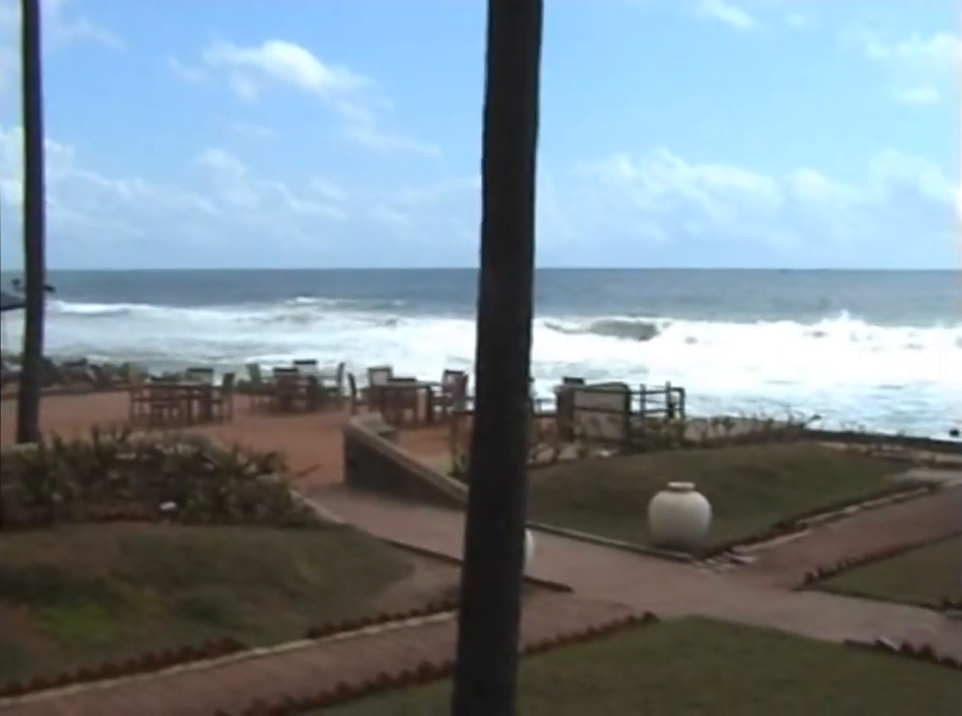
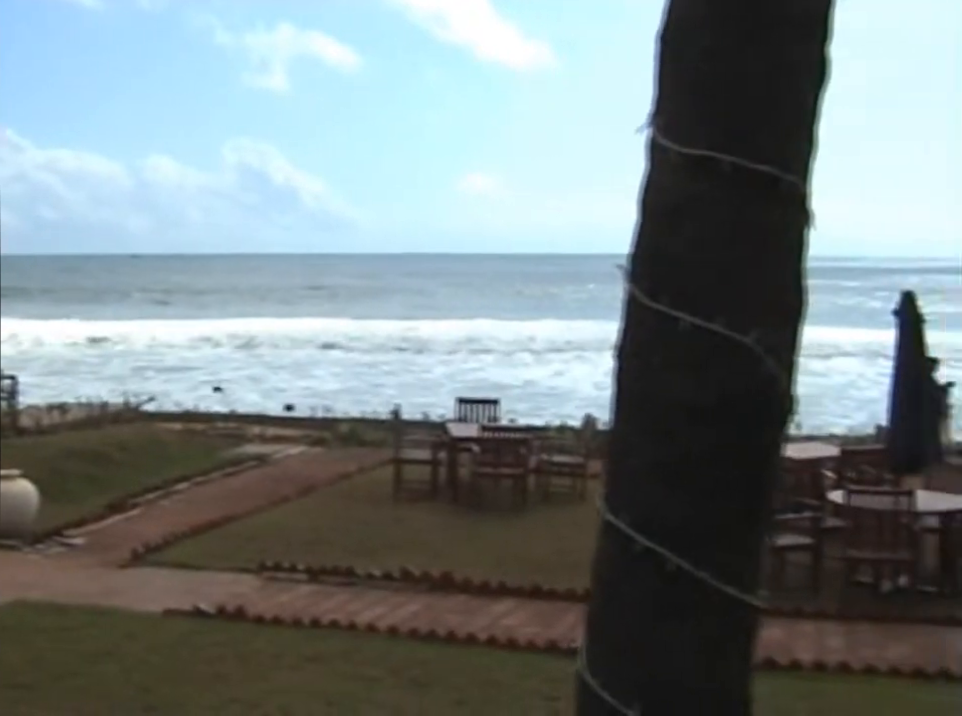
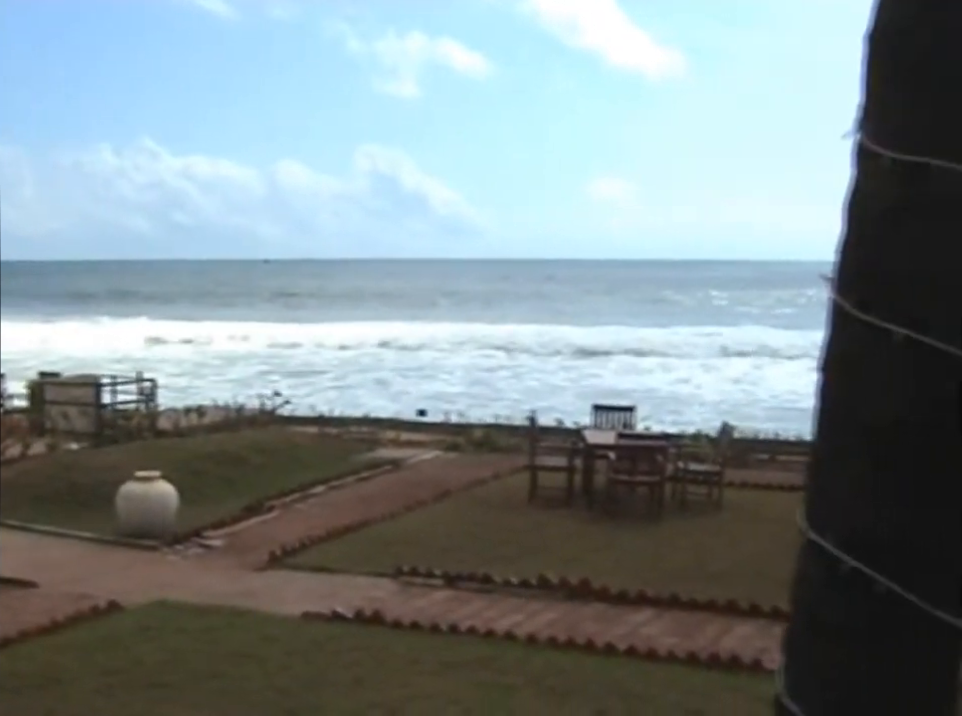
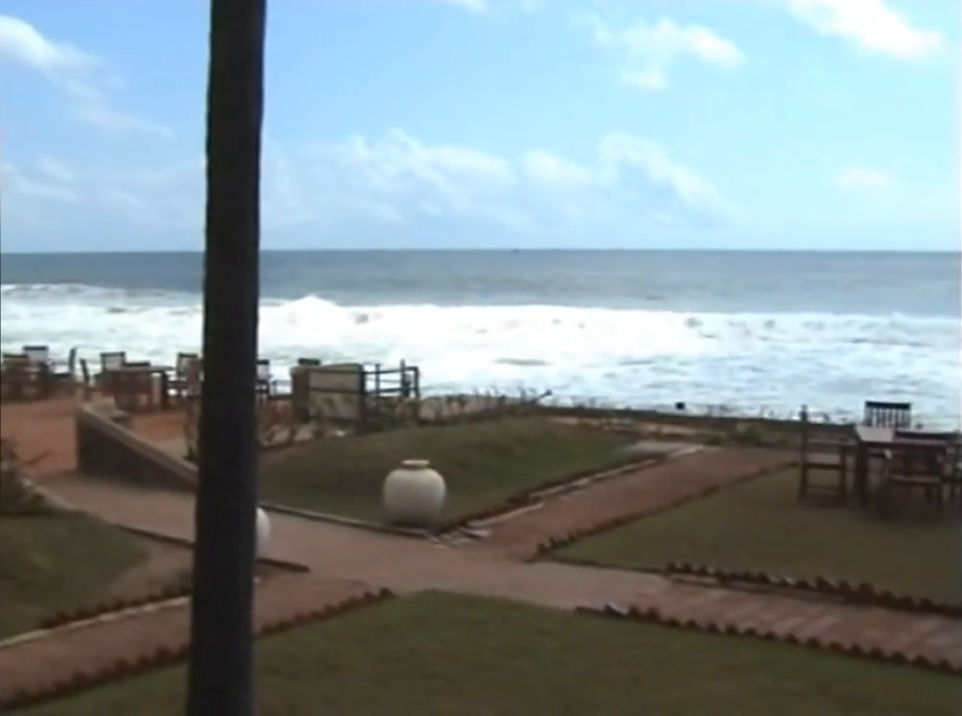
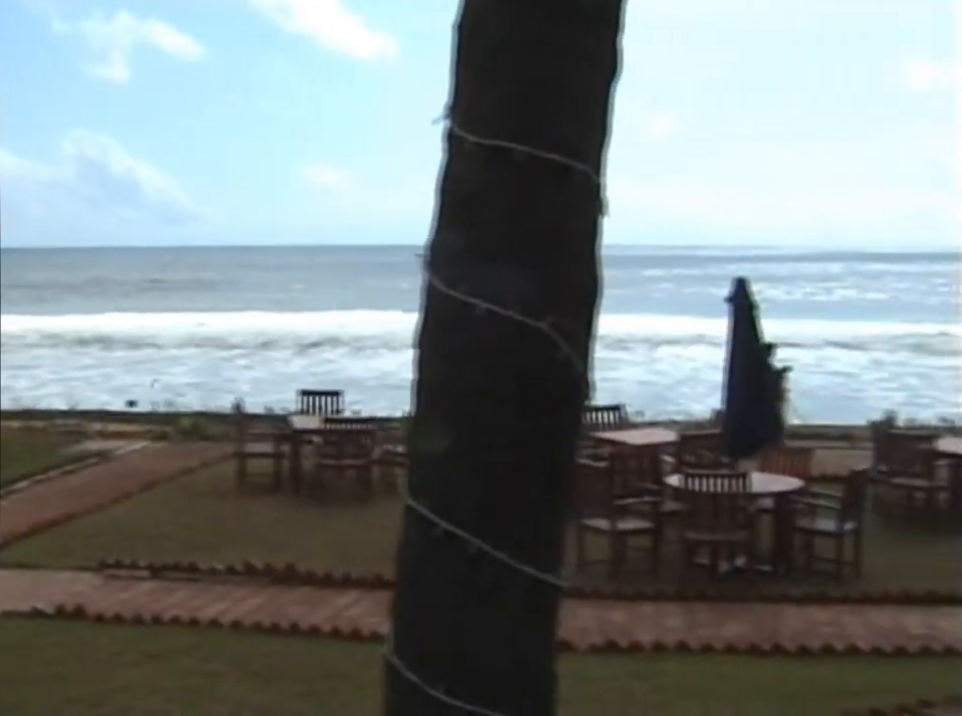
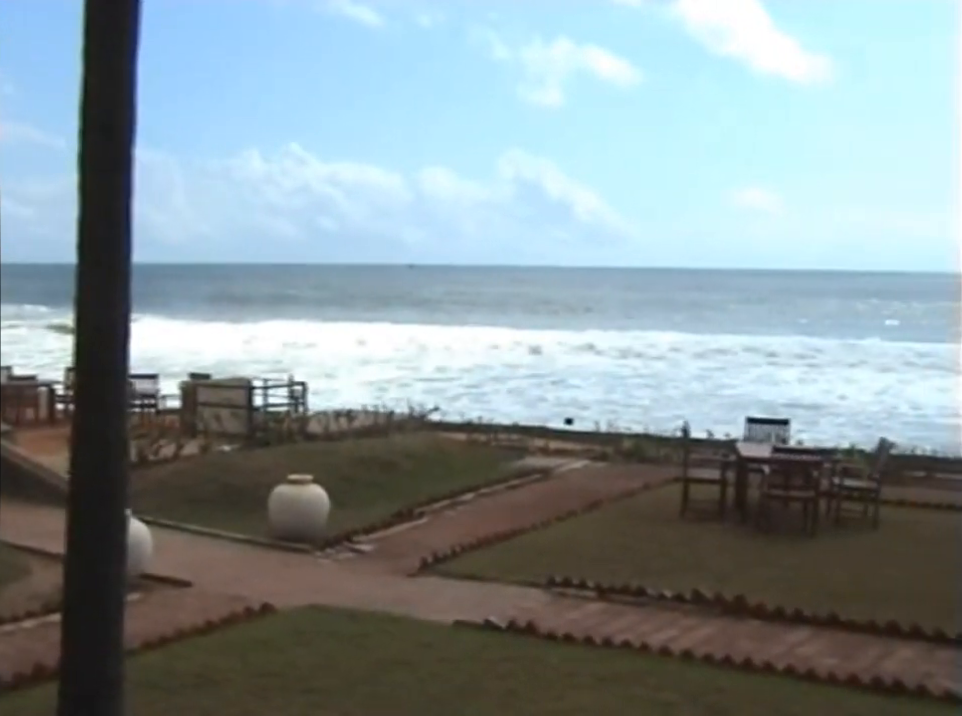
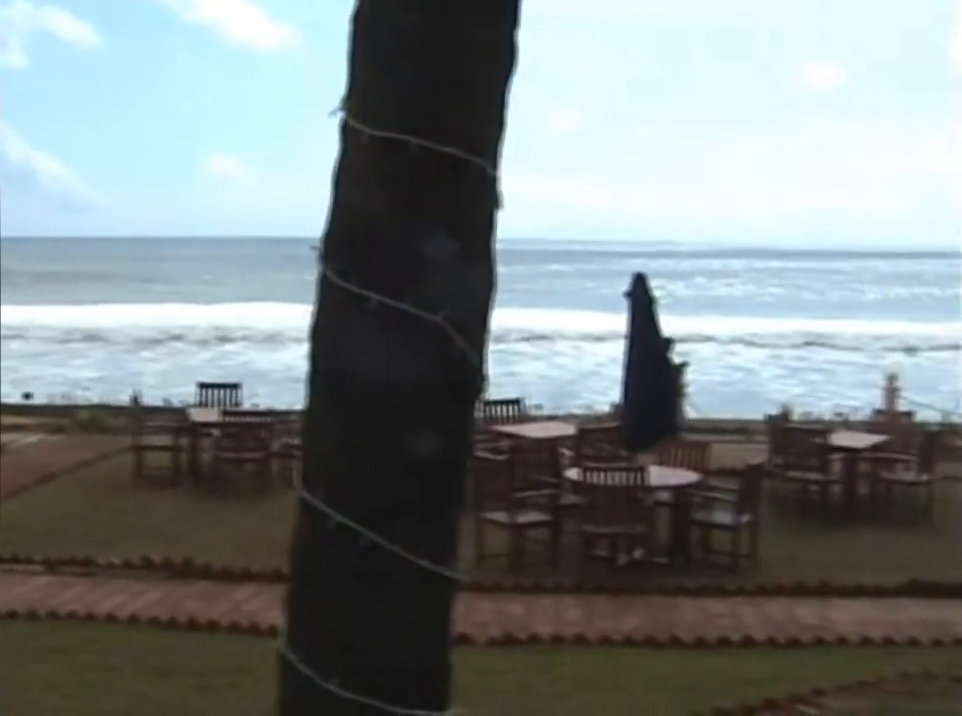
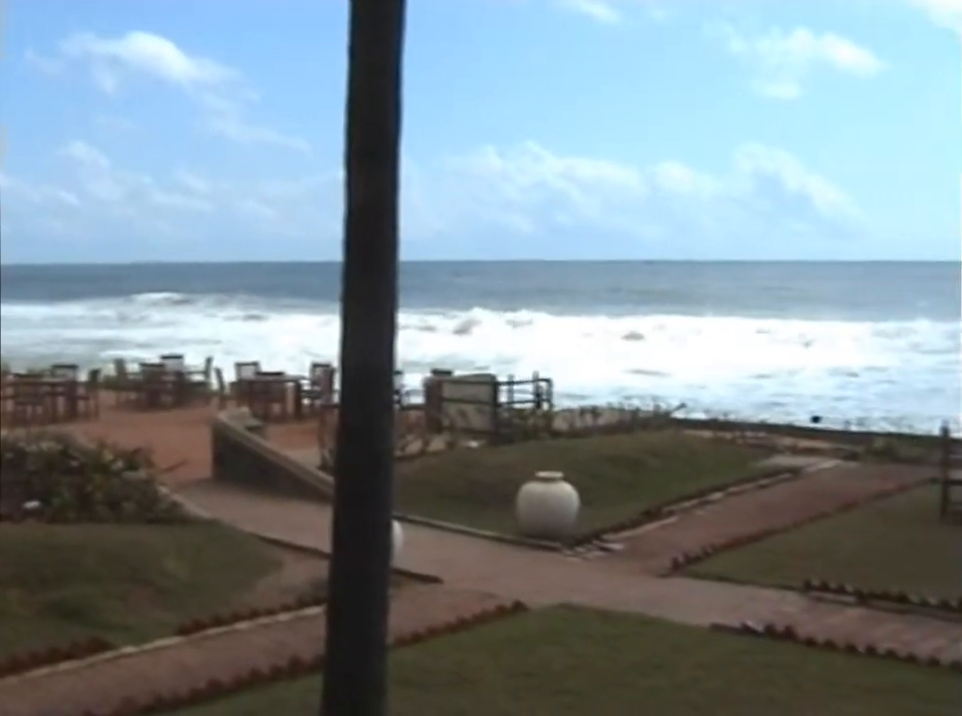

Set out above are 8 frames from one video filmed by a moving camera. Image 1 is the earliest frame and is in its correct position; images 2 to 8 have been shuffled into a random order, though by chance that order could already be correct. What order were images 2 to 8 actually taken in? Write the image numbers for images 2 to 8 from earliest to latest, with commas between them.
8, 4, 6, 3, 2, 5, 7
